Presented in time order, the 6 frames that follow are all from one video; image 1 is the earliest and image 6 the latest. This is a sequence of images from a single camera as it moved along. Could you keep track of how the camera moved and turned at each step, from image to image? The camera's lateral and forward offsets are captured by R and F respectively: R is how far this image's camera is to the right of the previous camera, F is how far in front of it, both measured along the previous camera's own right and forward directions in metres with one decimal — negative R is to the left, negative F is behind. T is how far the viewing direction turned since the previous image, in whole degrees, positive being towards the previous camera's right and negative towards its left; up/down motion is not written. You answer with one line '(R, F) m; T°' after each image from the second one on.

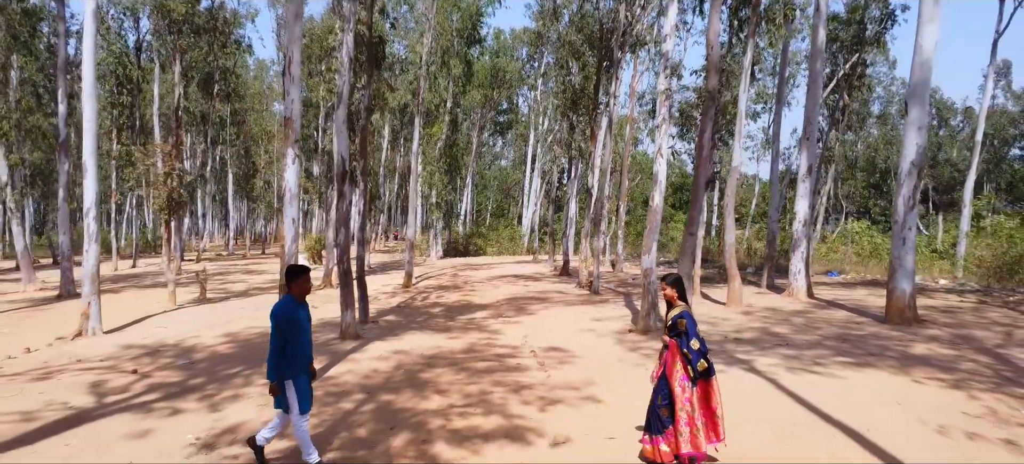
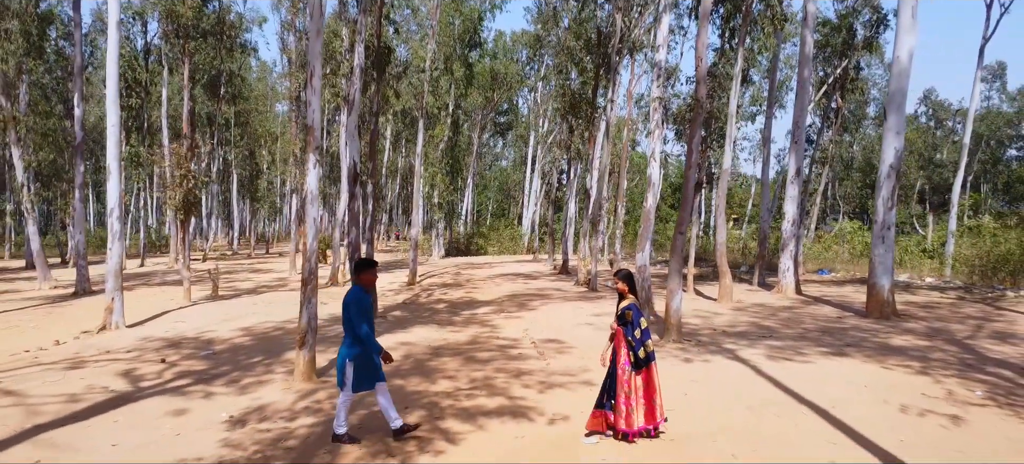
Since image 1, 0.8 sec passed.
(0.0, -0.6) m; 0°
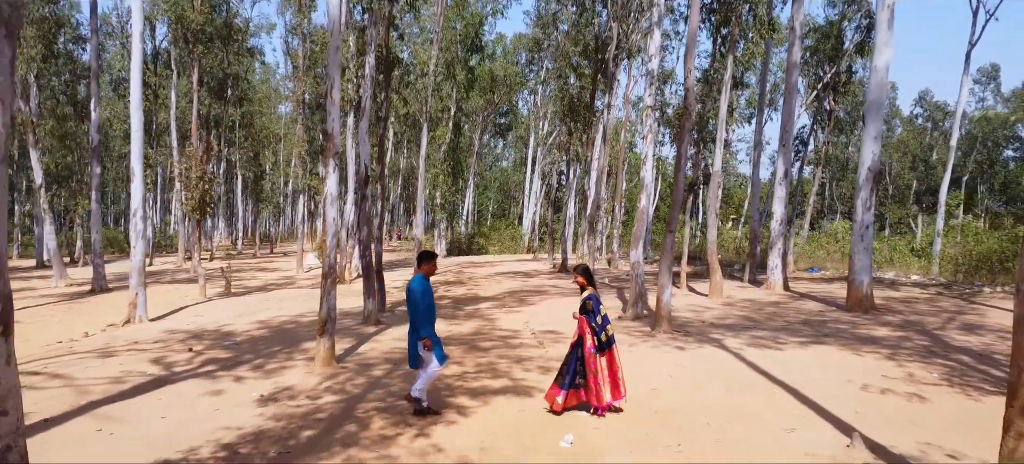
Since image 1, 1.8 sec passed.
(0.0, -0.7) m; 0°
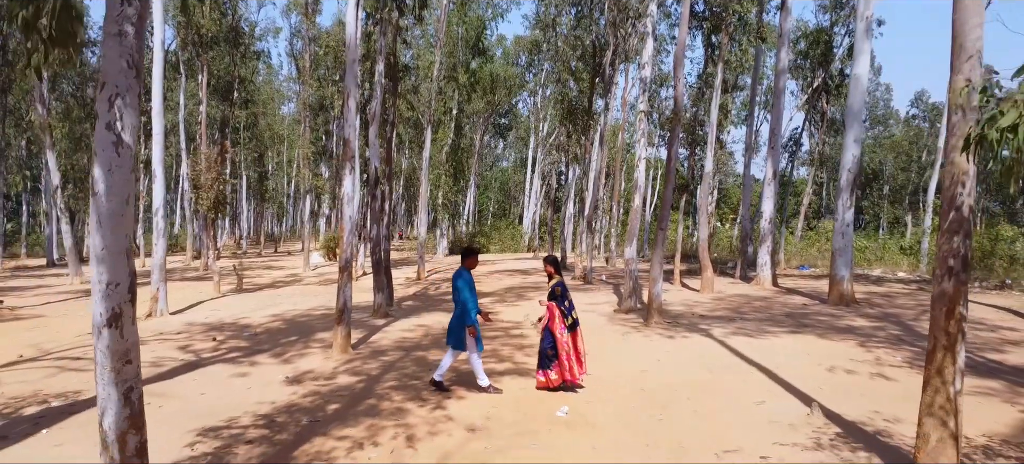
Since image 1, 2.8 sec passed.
(0.0, -0.7) m; 0°
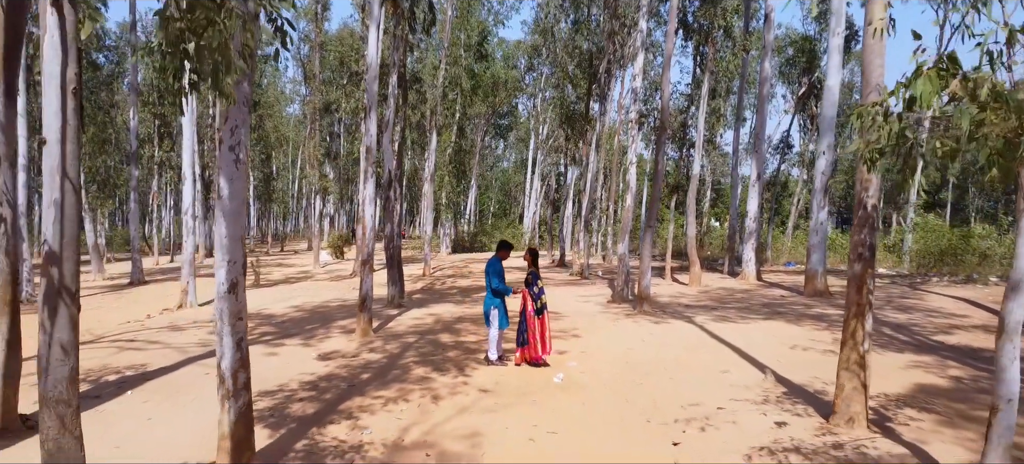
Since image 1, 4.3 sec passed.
(0.0, -1.2) m; 0°
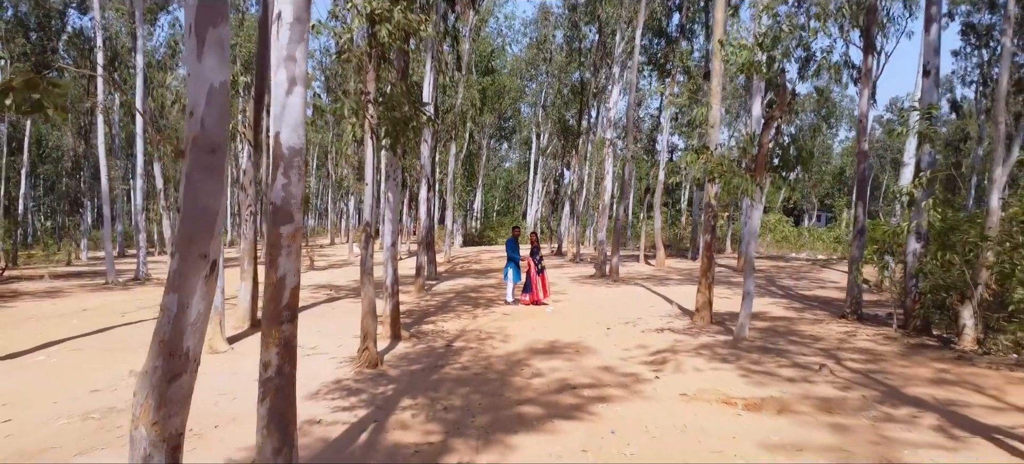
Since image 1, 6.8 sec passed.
(-0.2, -4.7) m; 0°
